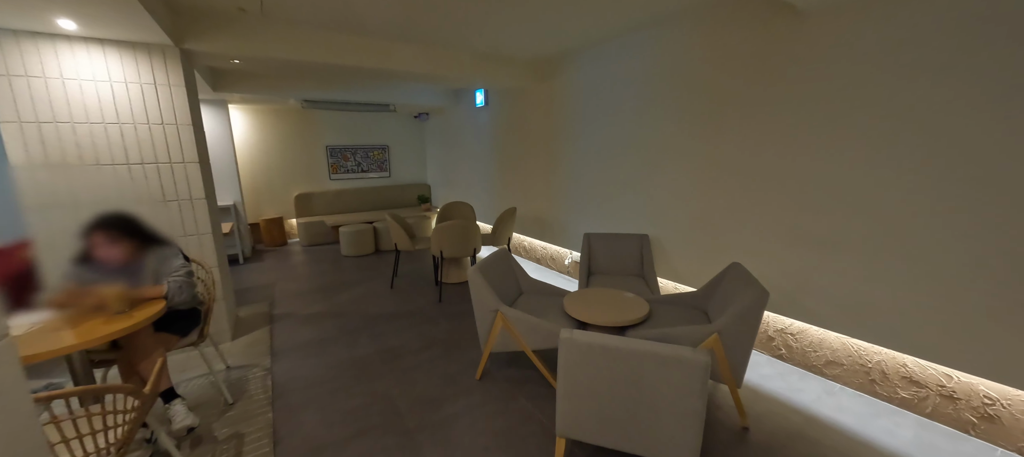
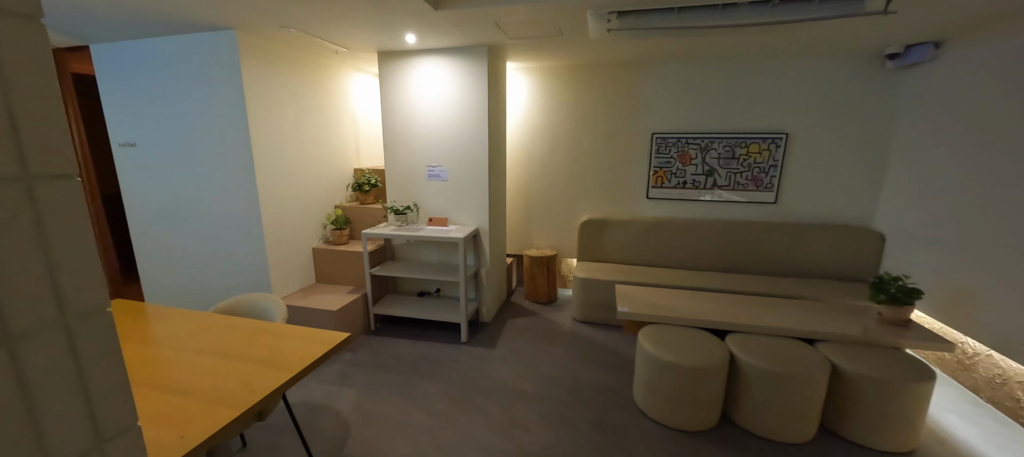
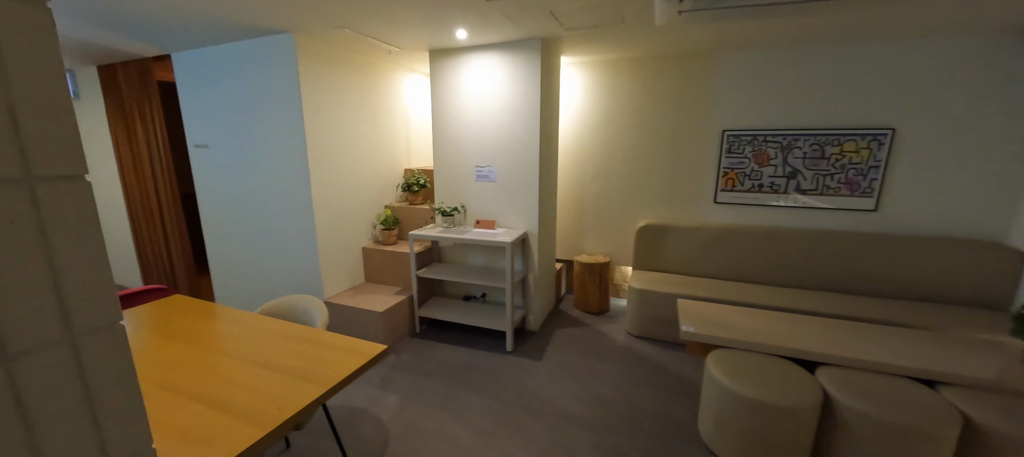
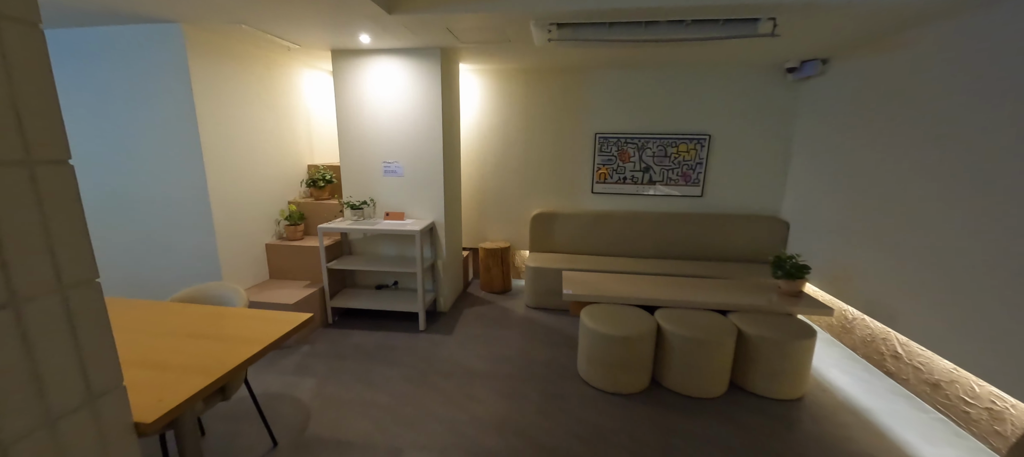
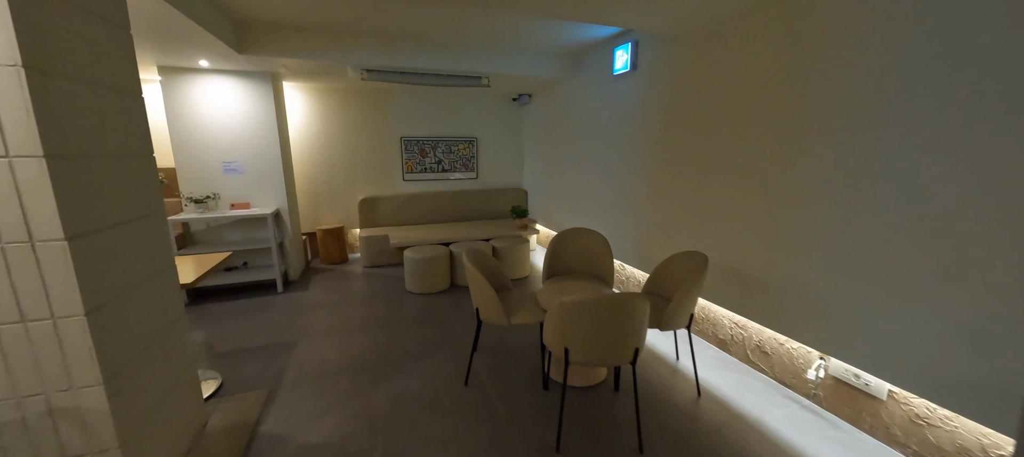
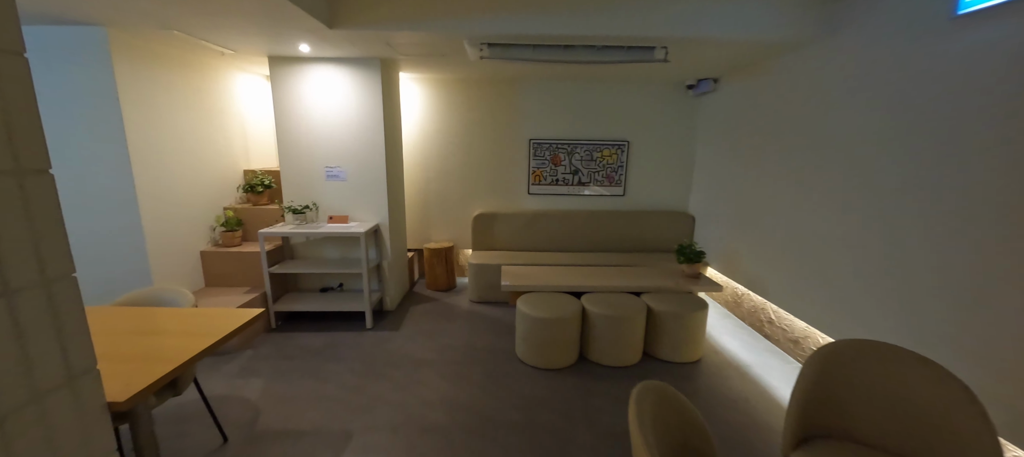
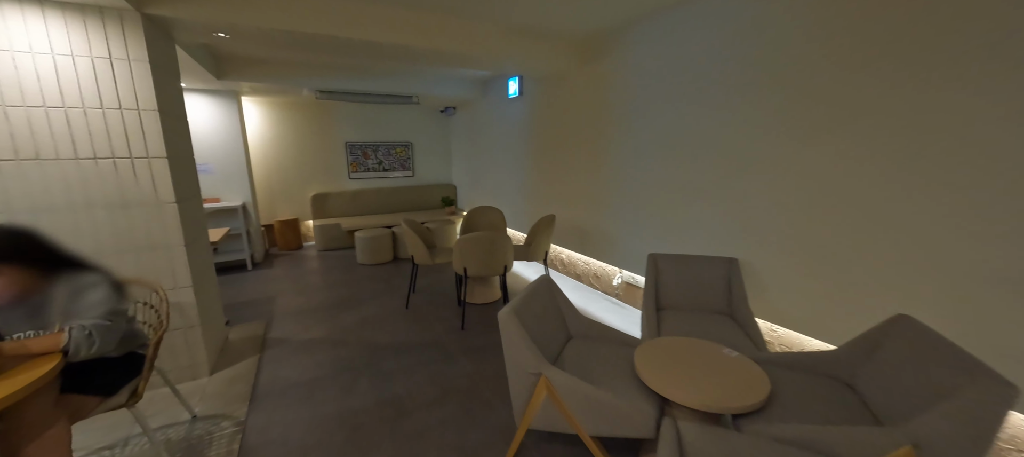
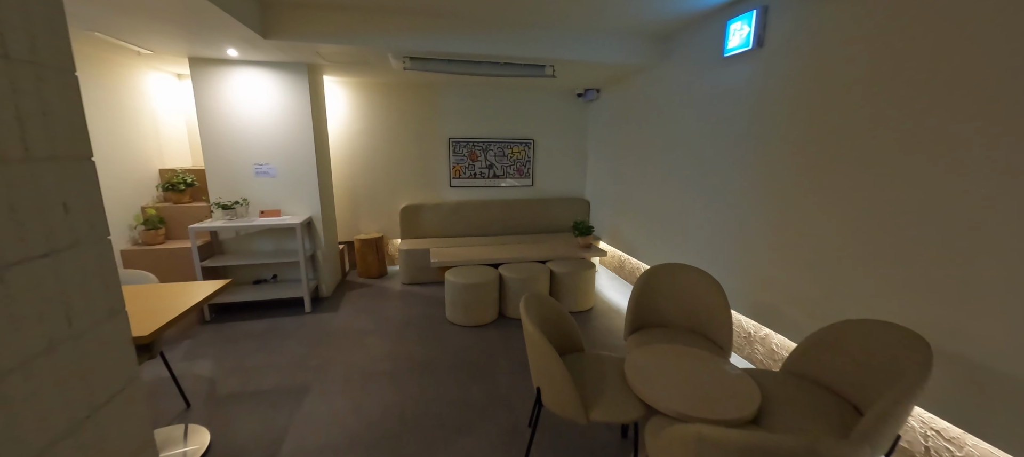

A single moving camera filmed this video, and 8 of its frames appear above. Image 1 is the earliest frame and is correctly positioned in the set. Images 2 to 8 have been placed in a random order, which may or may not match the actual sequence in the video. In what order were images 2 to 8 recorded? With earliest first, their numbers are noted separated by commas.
7, 5, 8, 6, 4, 2, 3
